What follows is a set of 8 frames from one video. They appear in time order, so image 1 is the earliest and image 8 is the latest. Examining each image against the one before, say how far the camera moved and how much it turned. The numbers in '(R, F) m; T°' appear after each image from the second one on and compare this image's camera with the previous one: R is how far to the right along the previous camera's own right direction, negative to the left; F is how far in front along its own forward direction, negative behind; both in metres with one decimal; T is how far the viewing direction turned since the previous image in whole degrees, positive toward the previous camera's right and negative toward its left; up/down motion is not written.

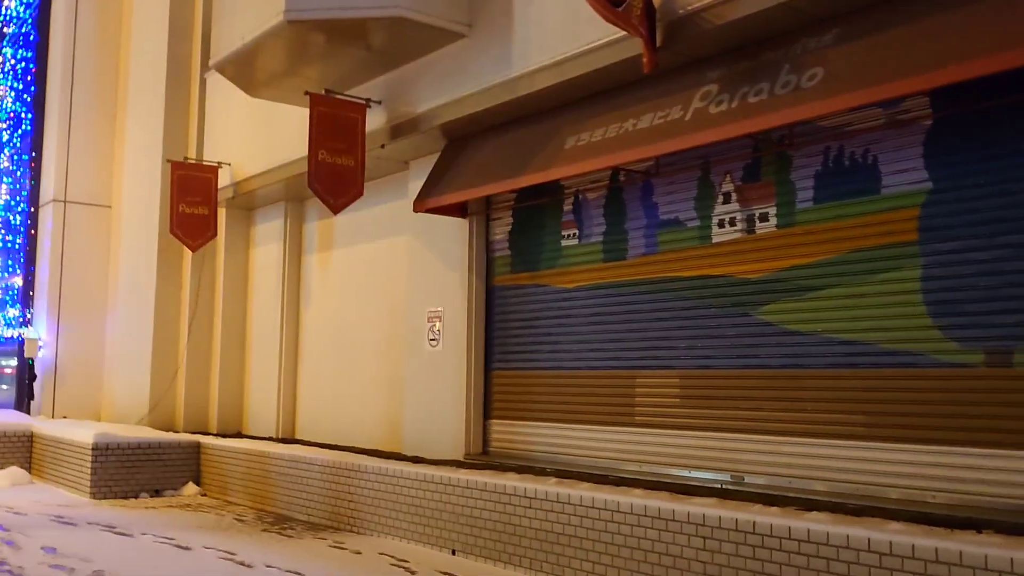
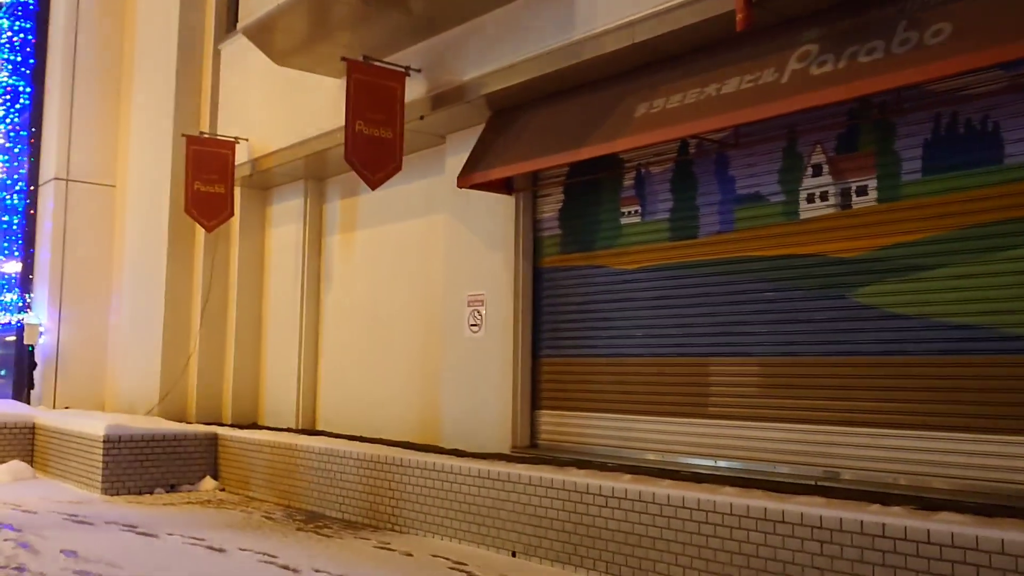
(-0.4, +0.4) m; +1°
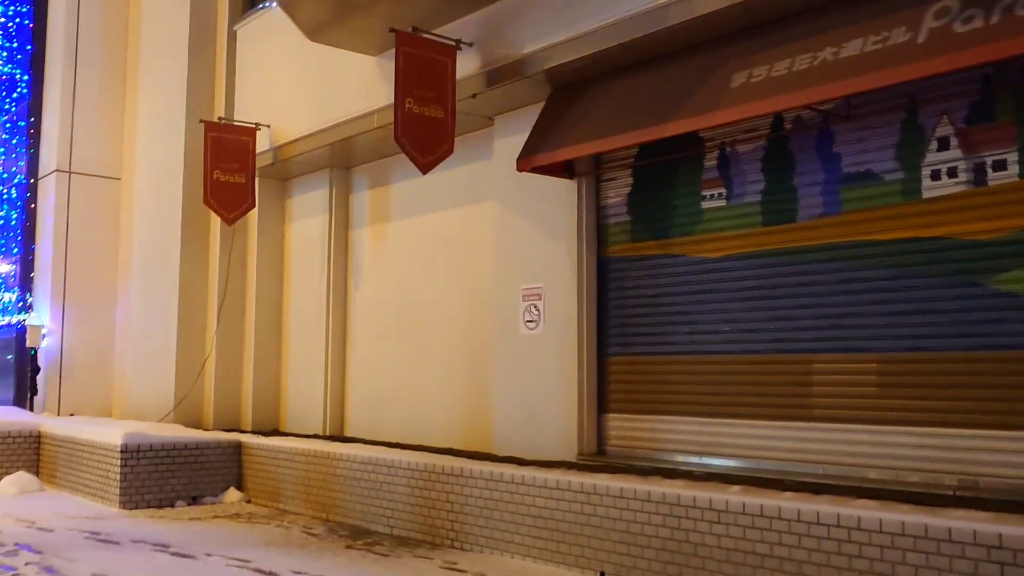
(-0.5, +0.5) m; +1°
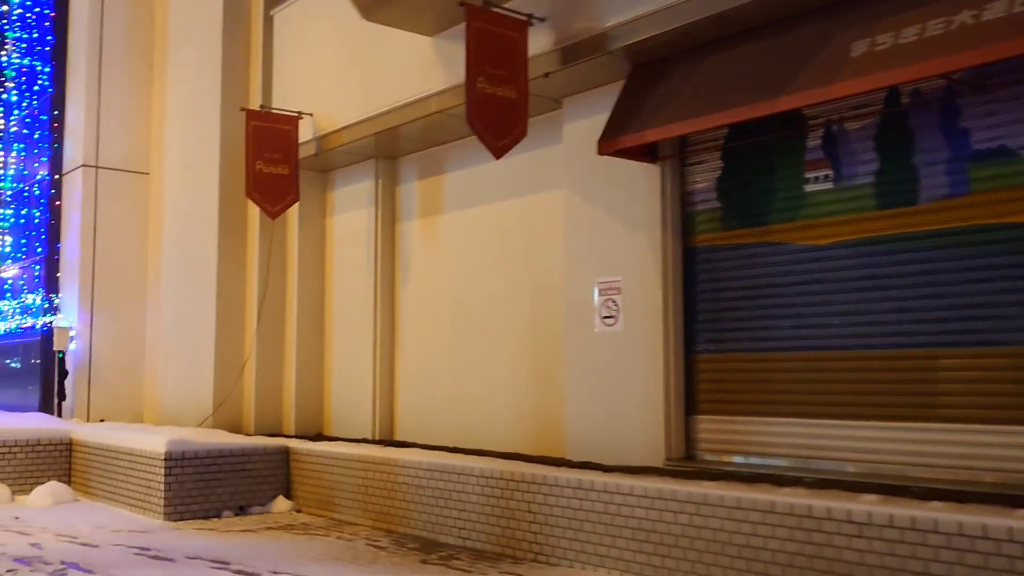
(-0.4, +0.4) m; 0°
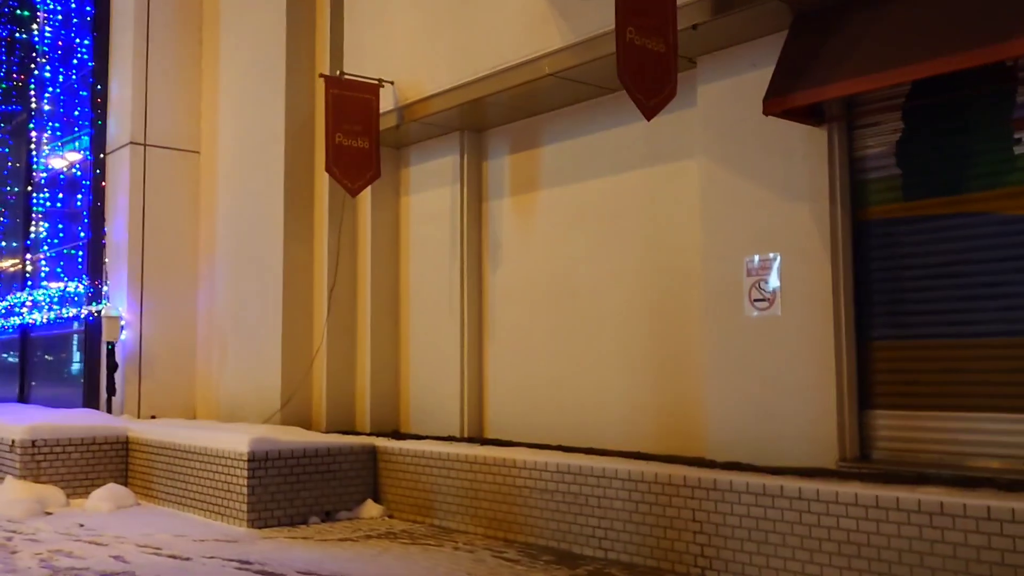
(-0.7, +0.6) m; 0°
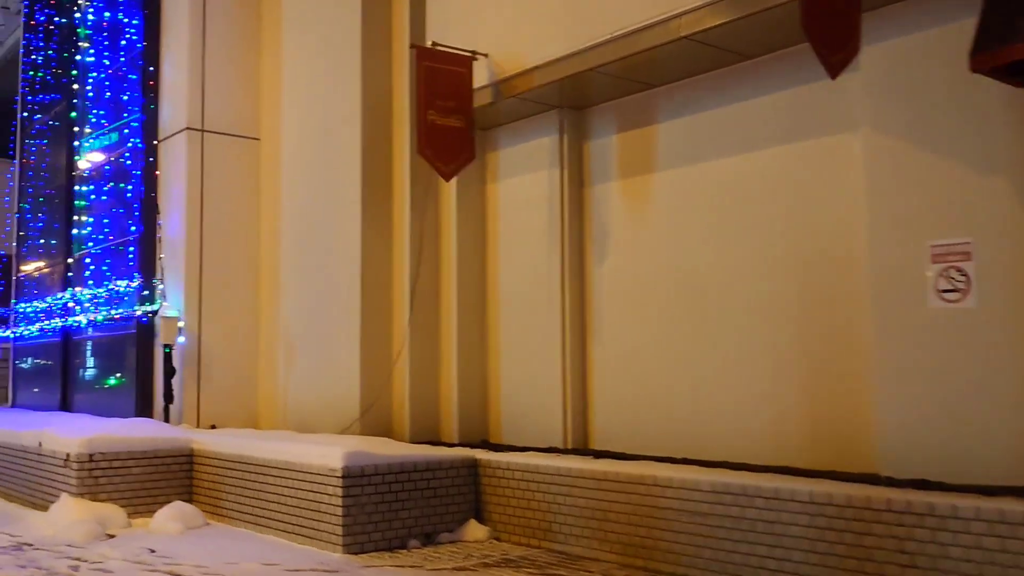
(-0.6, +0.7) m; -1°
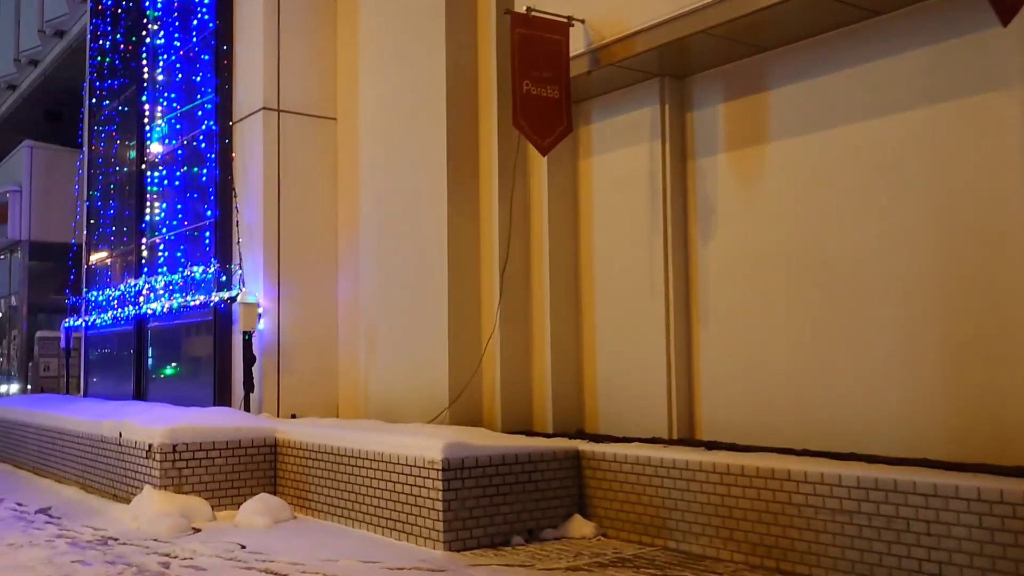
(-0.3, +0.3) m; -3°
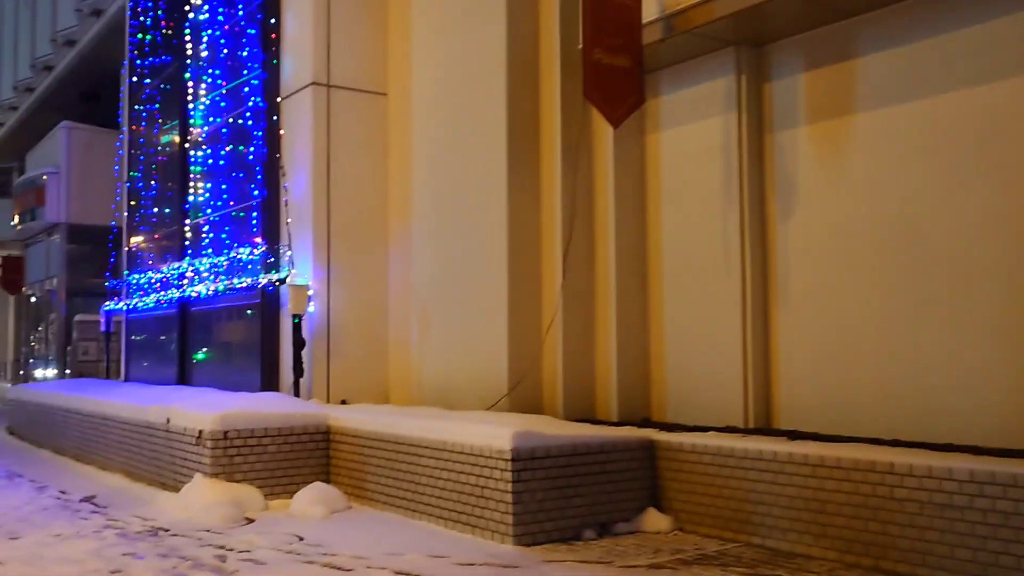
(-0.2, +0.3) m; -2°
